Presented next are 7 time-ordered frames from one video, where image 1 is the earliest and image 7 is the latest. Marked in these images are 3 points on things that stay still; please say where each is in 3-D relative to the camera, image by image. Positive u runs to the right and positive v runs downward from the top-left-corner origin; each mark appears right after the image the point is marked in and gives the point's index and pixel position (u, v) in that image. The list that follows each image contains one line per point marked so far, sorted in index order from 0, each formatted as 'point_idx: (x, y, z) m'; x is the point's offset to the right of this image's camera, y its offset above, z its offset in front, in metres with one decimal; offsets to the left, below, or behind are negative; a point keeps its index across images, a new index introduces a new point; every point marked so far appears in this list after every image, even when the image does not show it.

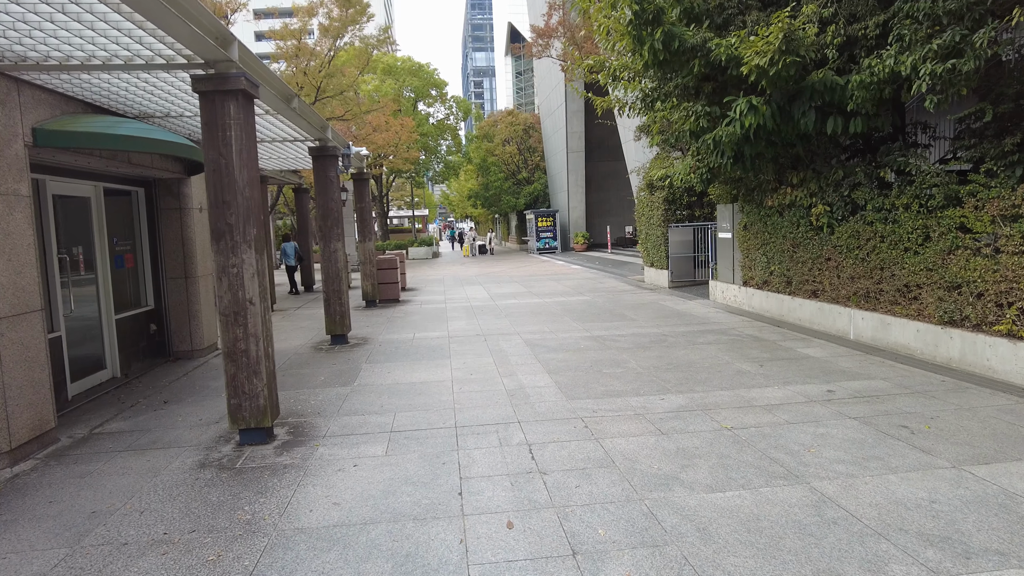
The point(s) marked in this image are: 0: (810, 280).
0: (+4.7, +0.1, +10.3) m
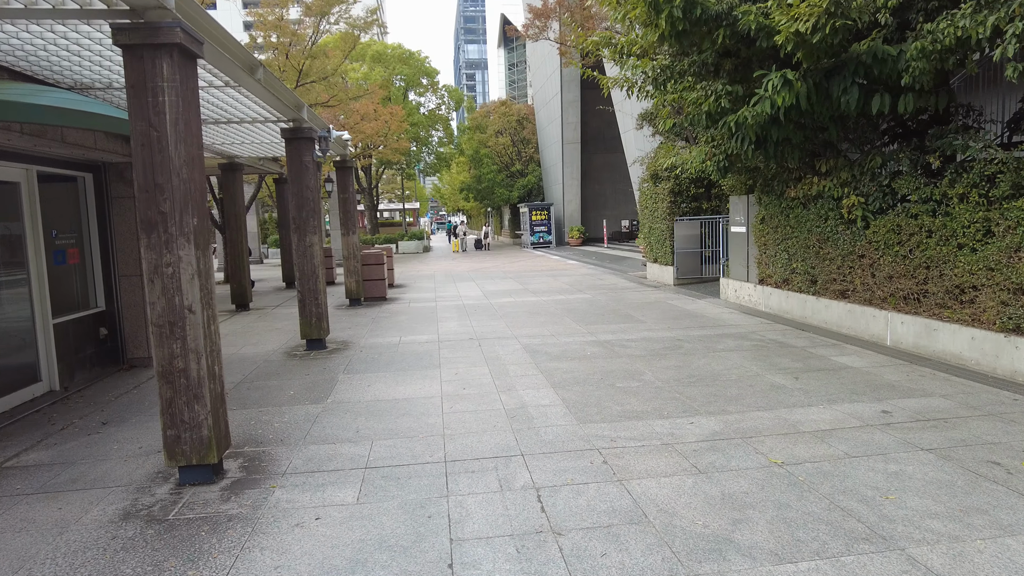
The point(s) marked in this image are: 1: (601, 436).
0: (+4.6, +0.1, +9.4) m
1: (+0.7, -1.2, +5.2) m
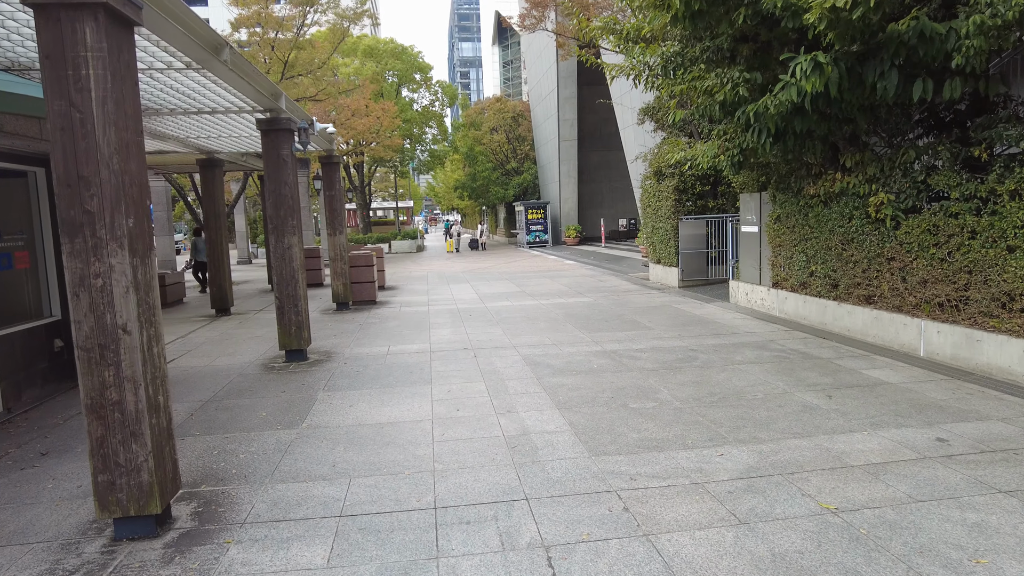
0: (+4.6, +0.1, +8.7) m
1: (+0.7, -1.2, +4.4) m
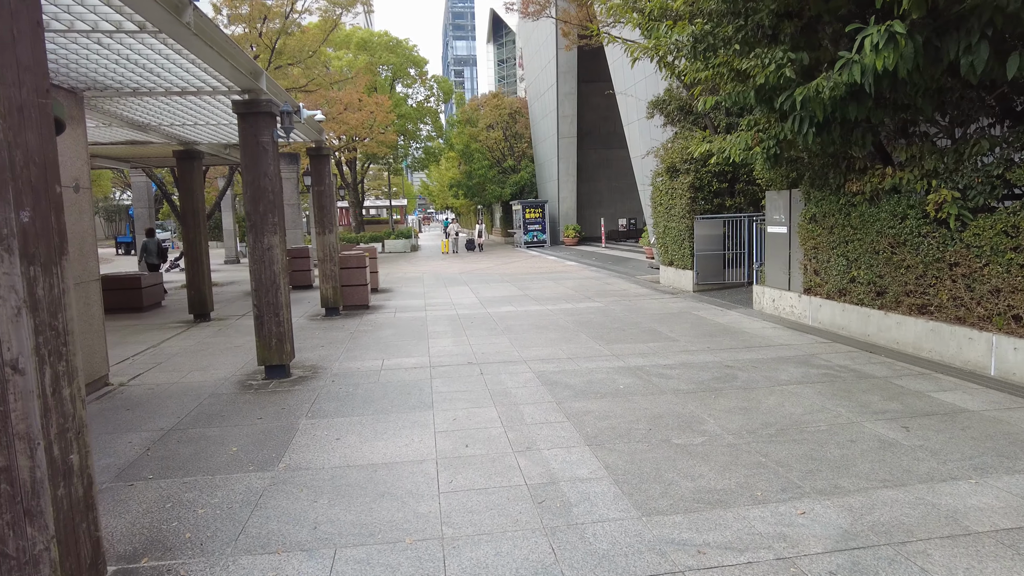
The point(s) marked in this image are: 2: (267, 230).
0: (+4.7, 0.0, +7.7) m
1: (+0.9, -1.3, +3.4) m
2: (-2.7, +0.6, +7.2) m
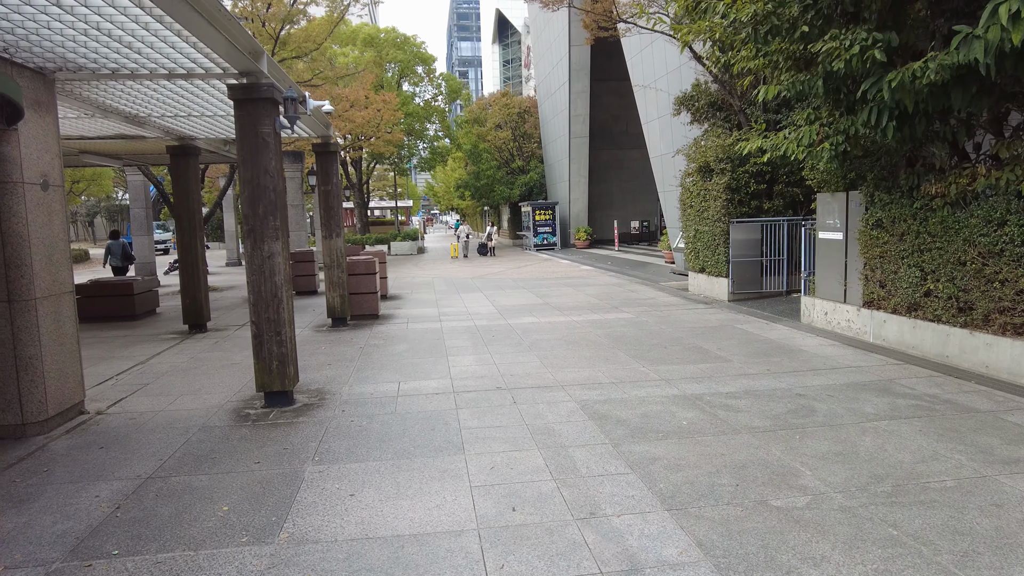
0: (+5.1, -0.2, +6.7) m
1: (+1.2, -1.5, +2.4) m
2: (-2.3, +0.5, +6.2) m
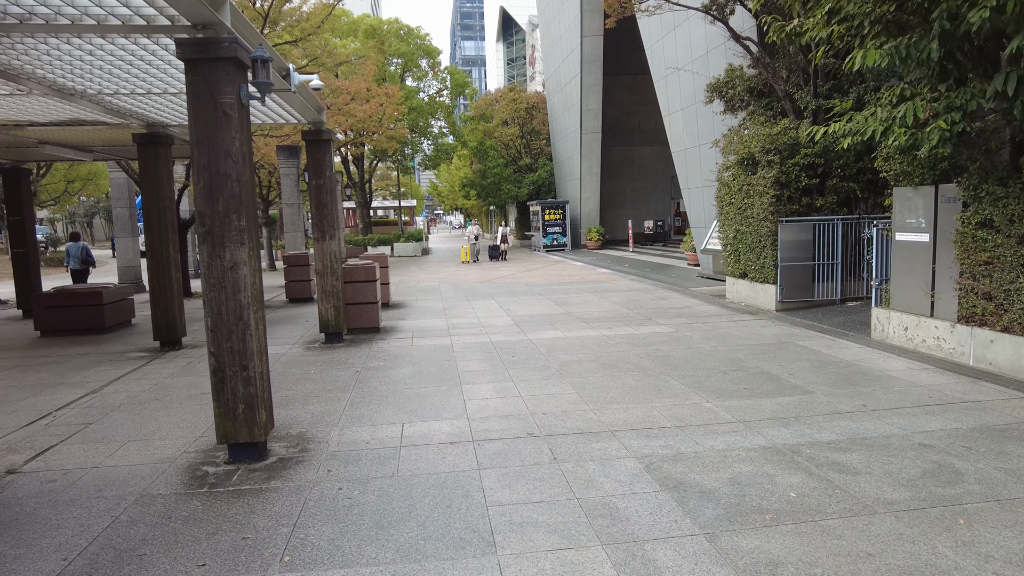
0: (+5.4, -0.4, +5.2) m
1: (+1.5, -1.6, +0.9) m
2: (-2.0, +0.4, +4.7) m
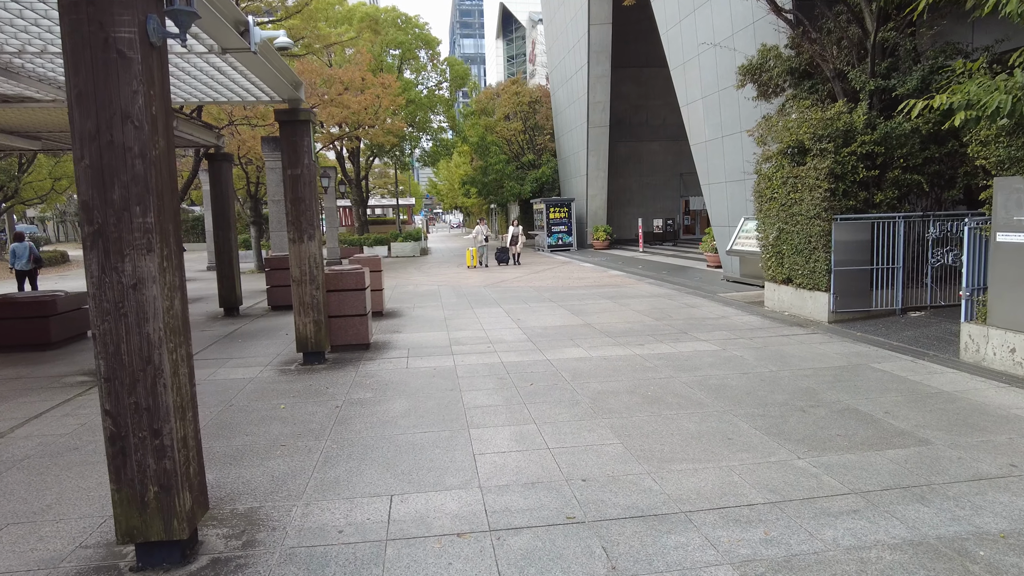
0: (+5.6, -0.5, +3.6) m
1: (+1.7, -1.8, -0.6) m
2: (-1.8, +0.2, +3.1) m
